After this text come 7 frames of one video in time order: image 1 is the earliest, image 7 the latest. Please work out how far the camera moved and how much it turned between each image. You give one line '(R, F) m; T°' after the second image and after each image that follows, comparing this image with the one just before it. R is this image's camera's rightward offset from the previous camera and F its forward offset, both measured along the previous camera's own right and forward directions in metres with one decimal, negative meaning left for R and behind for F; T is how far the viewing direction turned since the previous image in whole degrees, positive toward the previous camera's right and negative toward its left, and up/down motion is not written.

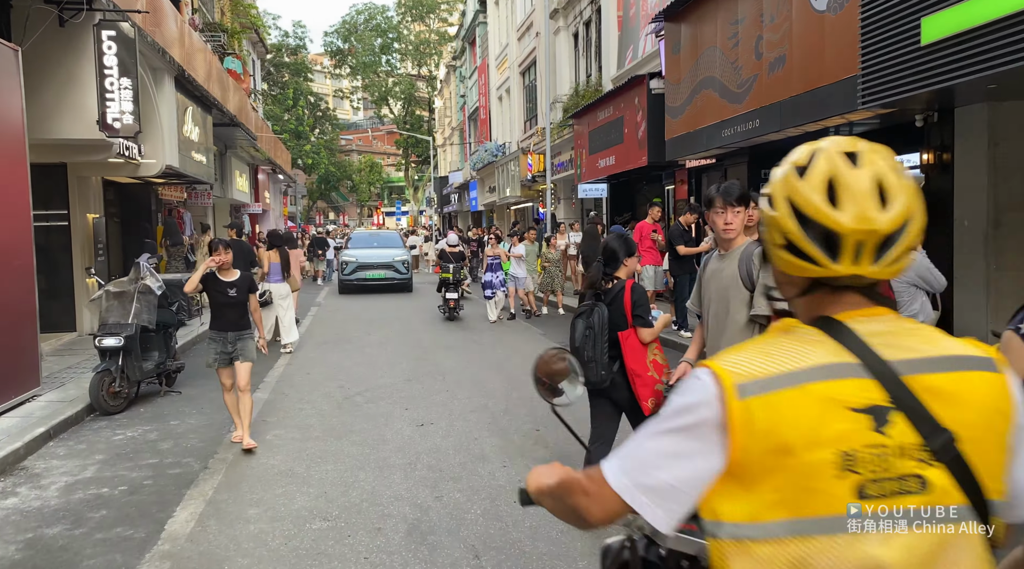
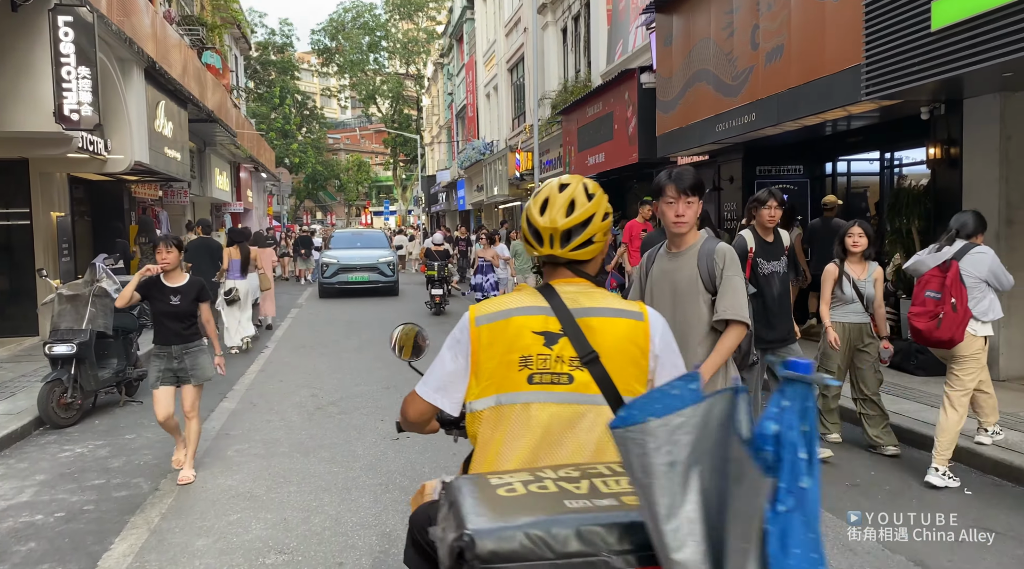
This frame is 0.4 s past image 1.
(+0.1, +0.5) m; +1°
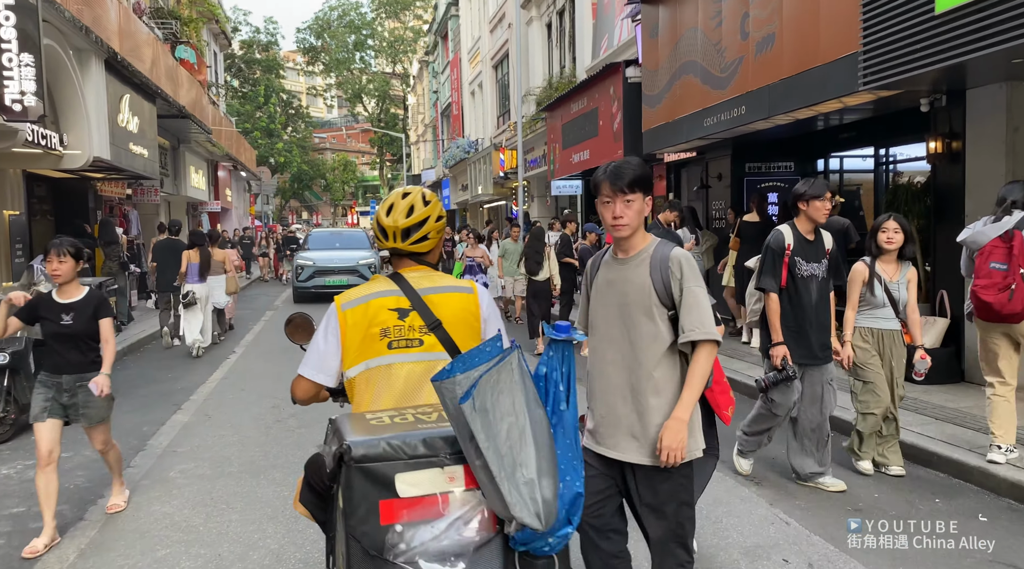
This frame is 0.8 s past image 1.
(+0.1, +0.5) m; +1°
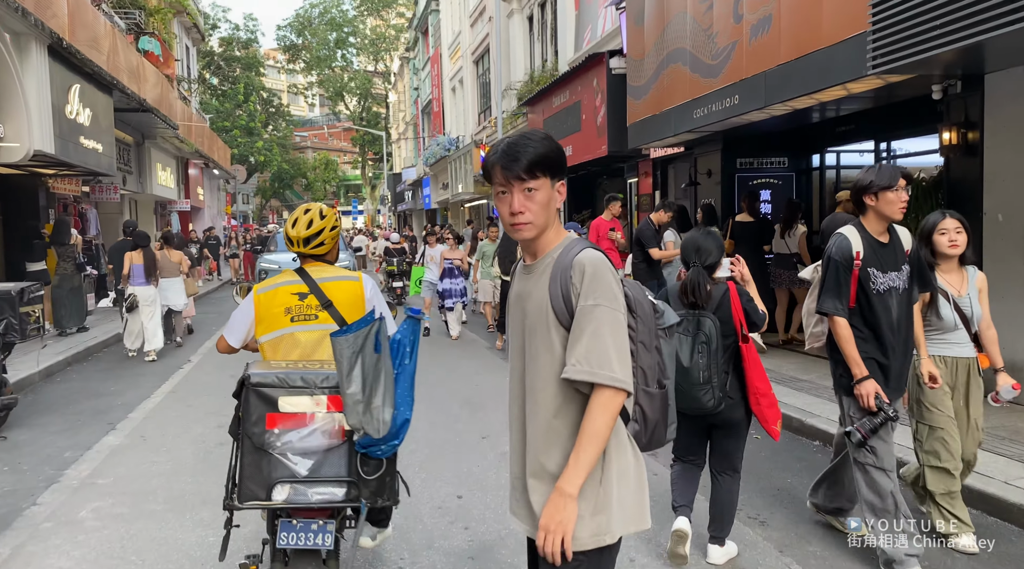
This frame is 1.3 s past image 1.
(+0.1, +0.7) m; +1°
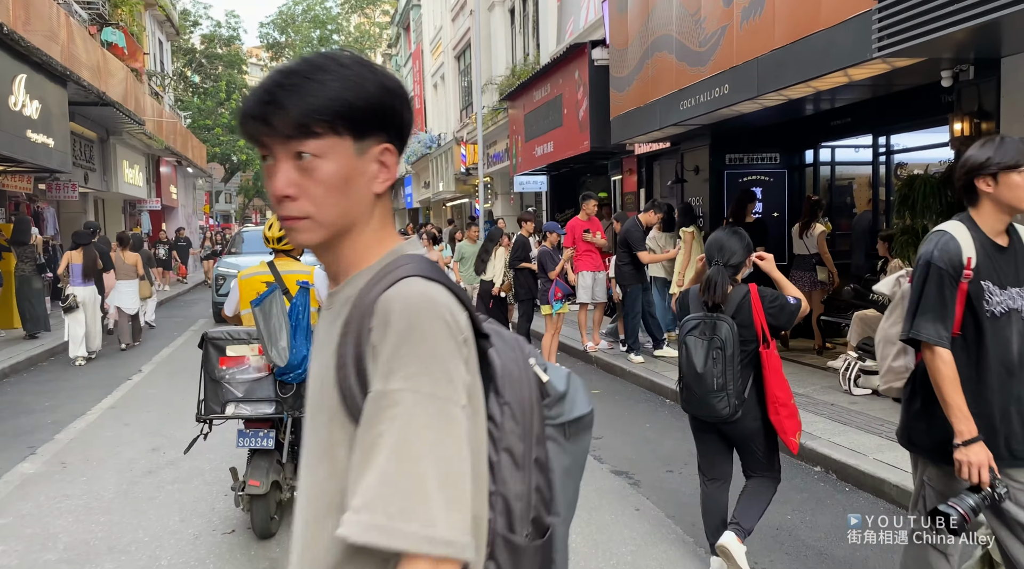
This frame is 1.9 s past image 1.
(+0.2, +0.7) m; +1°
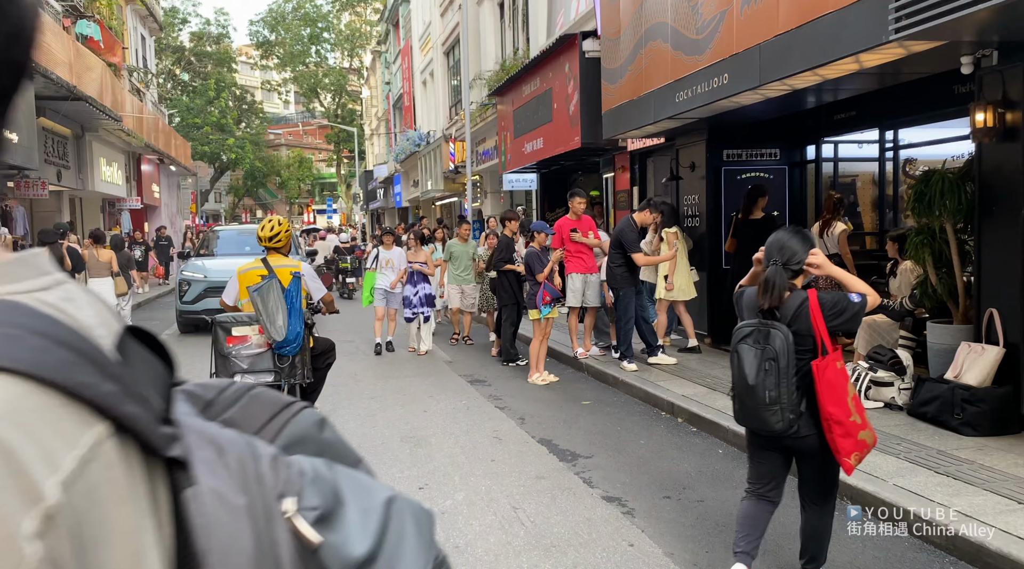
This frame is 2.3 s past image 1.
(+0.1, +0.5) m; +1°
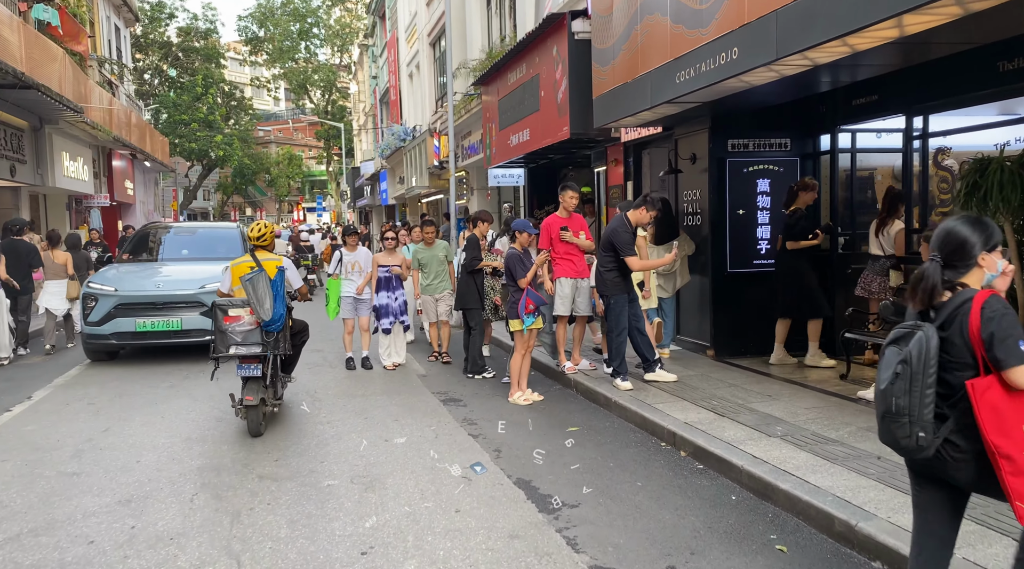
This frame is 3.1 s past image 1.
(+0.2, +1.0) m; 0°
